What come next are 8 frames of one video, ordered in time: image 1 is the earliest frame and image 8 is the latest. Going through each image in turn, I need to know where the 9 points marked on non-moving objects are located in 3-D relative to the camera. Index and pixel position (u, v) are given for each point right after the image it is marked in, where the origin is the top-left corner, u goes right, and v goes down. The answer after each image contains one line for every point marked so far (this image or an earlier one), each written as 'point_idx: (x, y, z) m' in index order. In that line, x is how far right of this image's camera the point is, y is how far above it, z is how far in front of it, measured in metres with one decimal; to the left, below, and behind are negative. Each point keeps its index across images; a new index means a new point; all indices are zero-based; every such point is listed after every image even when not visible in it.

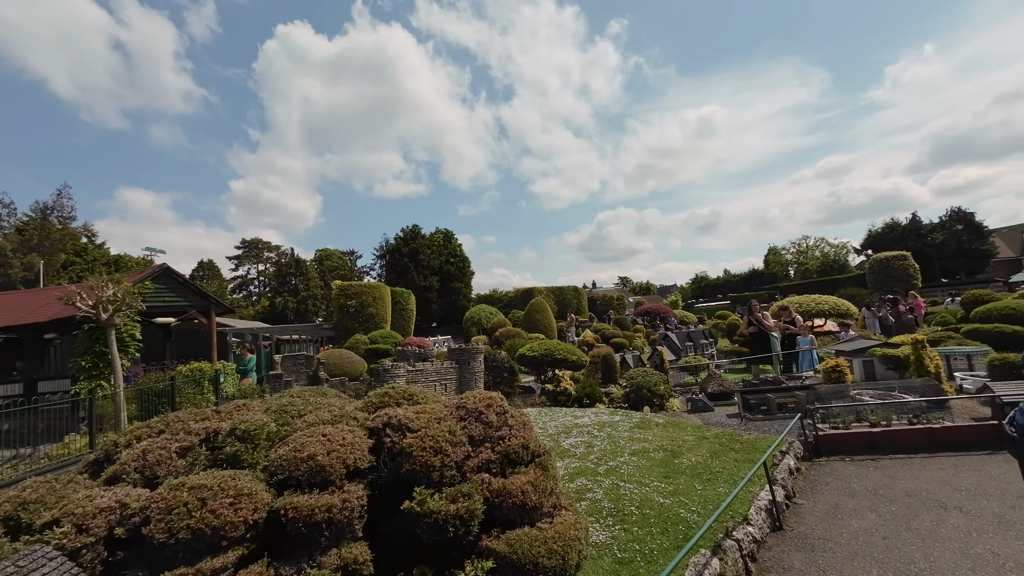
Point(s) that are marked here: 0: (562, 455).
0: (+1.3, -4.3, +11.0) m
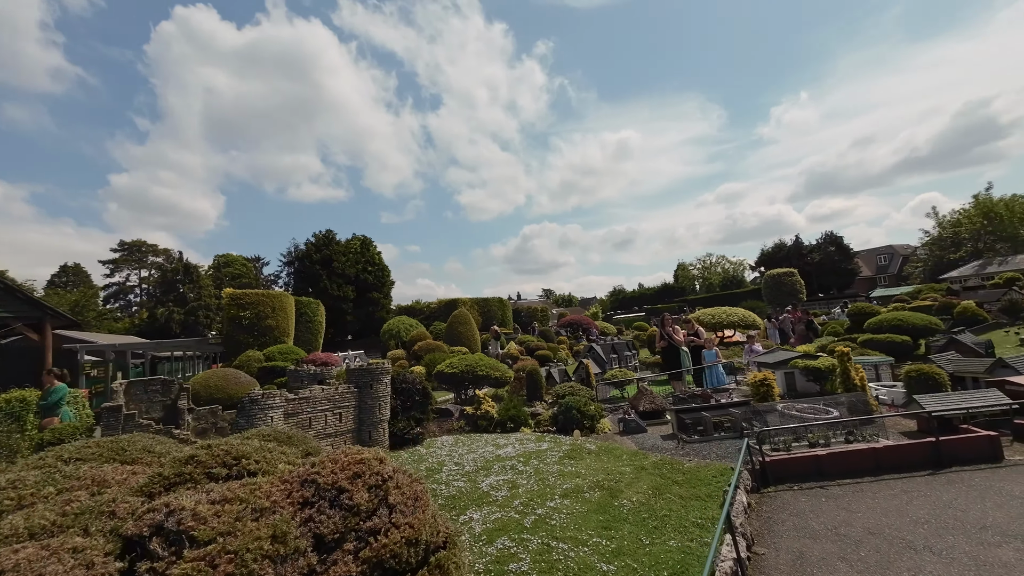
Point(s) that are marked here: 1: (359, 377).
0: (-0.7, -4.5, +8.9) m
1: (-4.8, -2.8, +13.3) m
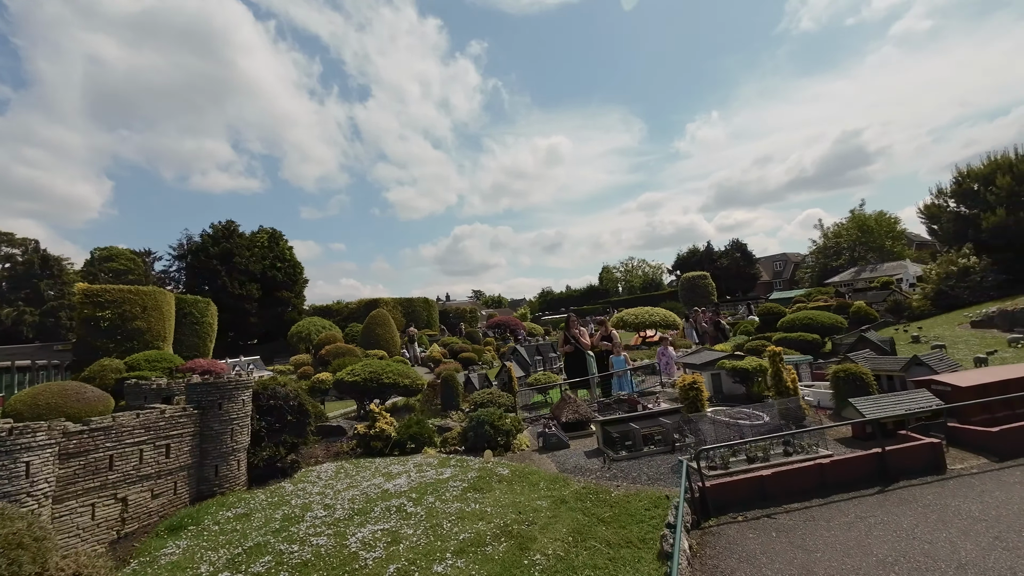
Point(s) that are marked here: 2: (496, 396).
0: (-2.6, -4.3, +6.4) m
1: (-7.3, -2.5, +10.1) m
2: (-0.7, -4.6, +18.7) m
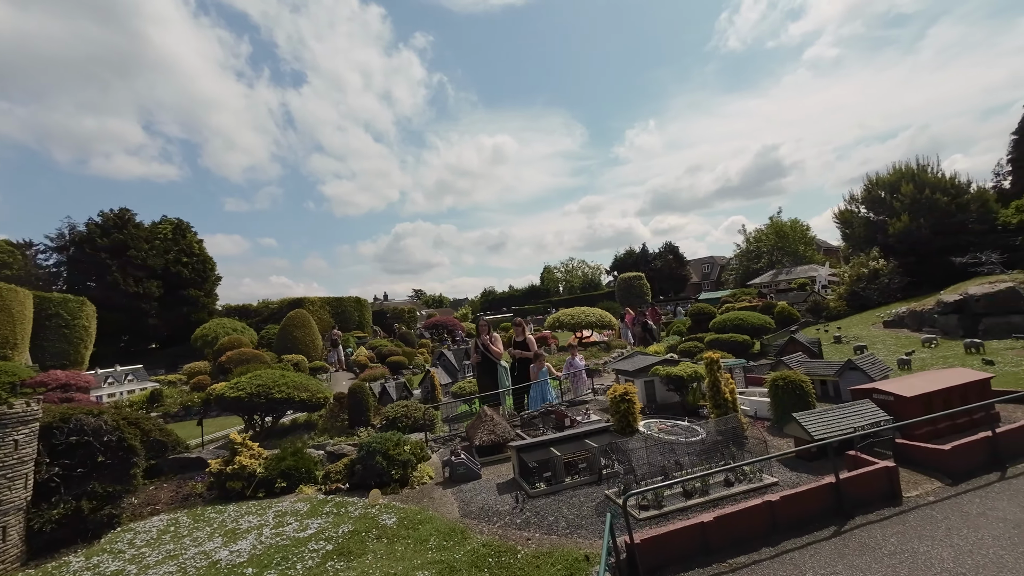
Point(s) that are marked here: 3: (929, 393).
0: (-4.1, -4.2, +3.9) m
1: (-9.3, -2.4, +6.9) m
2: (-3.9, -4.6, +16.3) m
3: (+8.5, -2.1, +8.7) m
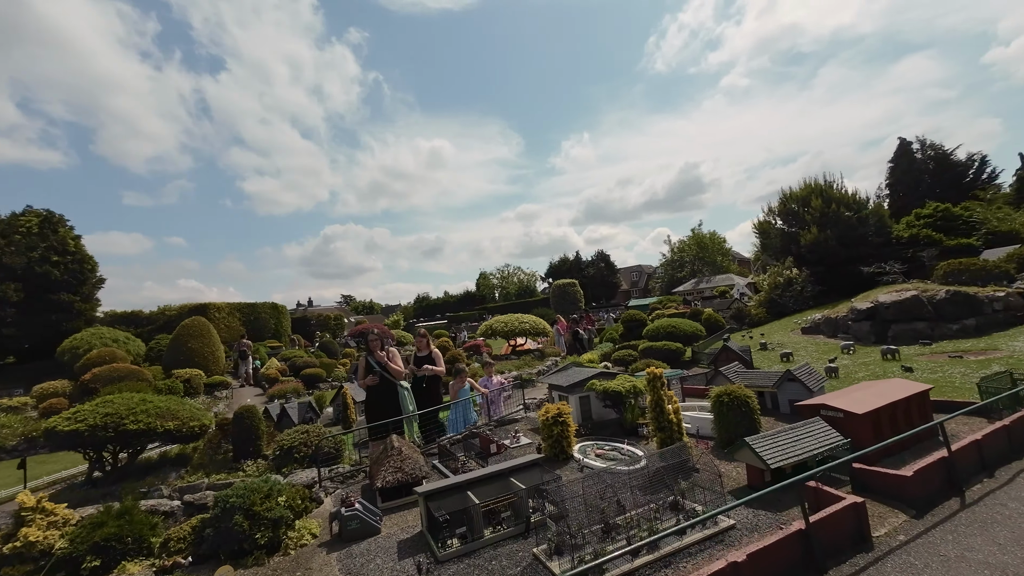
0: (-4.9, -4.1, +1.4) m
1: (-10.5, -2.4, +3.7) m
2: (-6.5, -4.7, +13.7) m
3: (+6.9, -2.3, +8.0) m
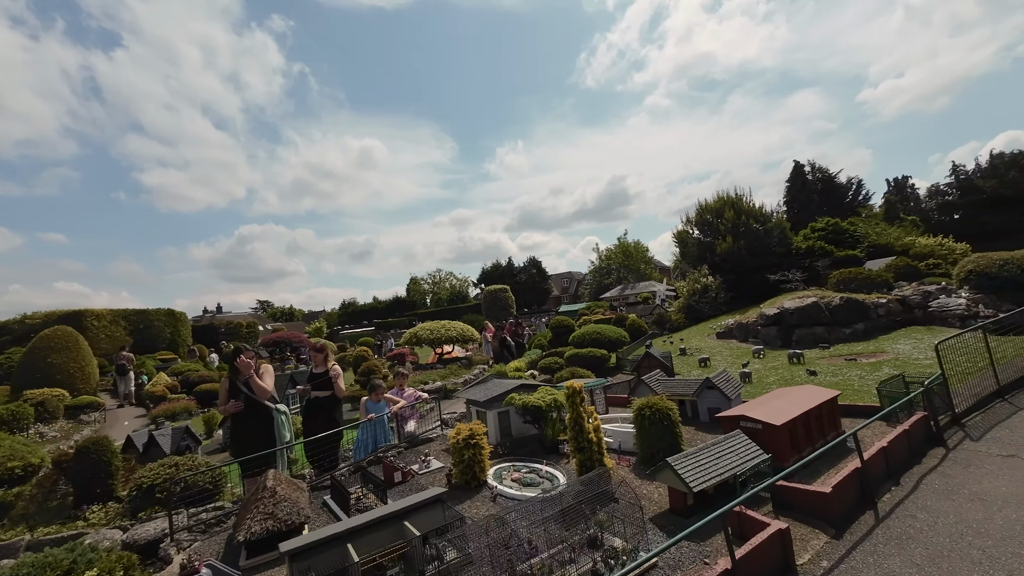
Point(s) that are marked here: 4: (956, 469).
0: (-5.5, -4.1, -0.5) m
1: (-11.3, -2.3, +0.9) m
2: (-9.0, -4.8, +11.4) m
3: (+5.2, -2.4, +7.8) m
4: (+7.7, -3.1, +7.4) m
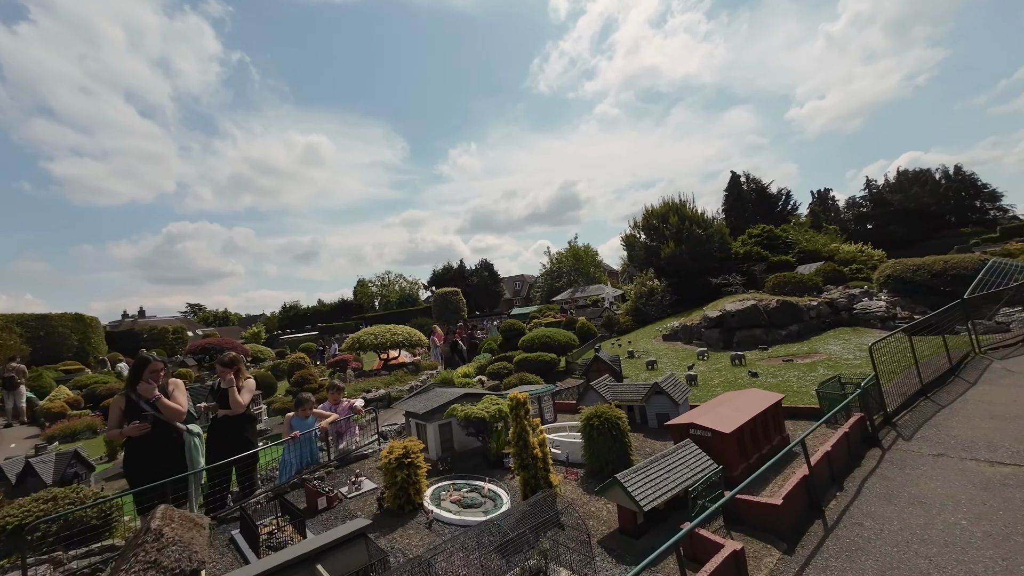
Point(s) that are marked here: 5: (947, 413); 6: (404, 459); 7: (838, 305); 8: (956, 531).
0: (-5.5, -4.1, -1.9) m
1: (-11.5, -2.3, -1.1) m
2: (-10.3, -4.8, +9.6) m
3: (+4.1, -2.4, +7.6) m
4: (+6.6, -3.2, +7.4) m
5: (+9.7, -2.8, +9.5) m
6: (-2.1, -3.2, +8.0) m
7: (+15.3, -0.8, +20.0) m
8: (+5.9, -3.2, +5.7) m
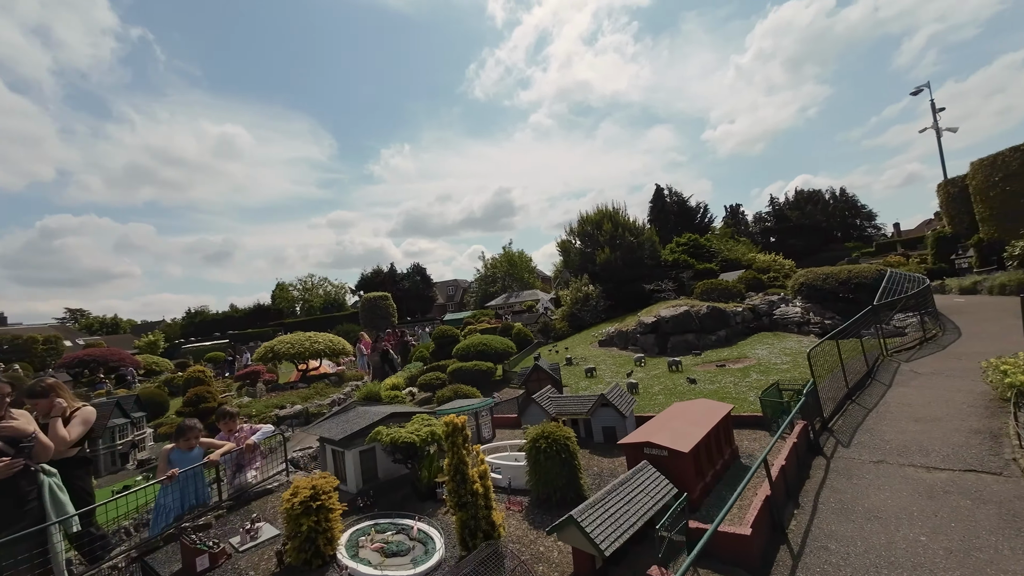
0: (-5.0, -4.0, -3.8) m
1: (-11.0, -2.1, -4.0) m
2: (-11.5, -4.8, +6.7) m
3: (+3.1, -2.5, +7.0) m
4: (+5.6, -3.3, +7.2) m
5: (+8.3, -2.9, +9.8) m
6: (-3.1, -3.3, +6.5) m
7: (+12.2, -1.1, +21.0) m
8: (+5.2, -3.3, +5.4) m
